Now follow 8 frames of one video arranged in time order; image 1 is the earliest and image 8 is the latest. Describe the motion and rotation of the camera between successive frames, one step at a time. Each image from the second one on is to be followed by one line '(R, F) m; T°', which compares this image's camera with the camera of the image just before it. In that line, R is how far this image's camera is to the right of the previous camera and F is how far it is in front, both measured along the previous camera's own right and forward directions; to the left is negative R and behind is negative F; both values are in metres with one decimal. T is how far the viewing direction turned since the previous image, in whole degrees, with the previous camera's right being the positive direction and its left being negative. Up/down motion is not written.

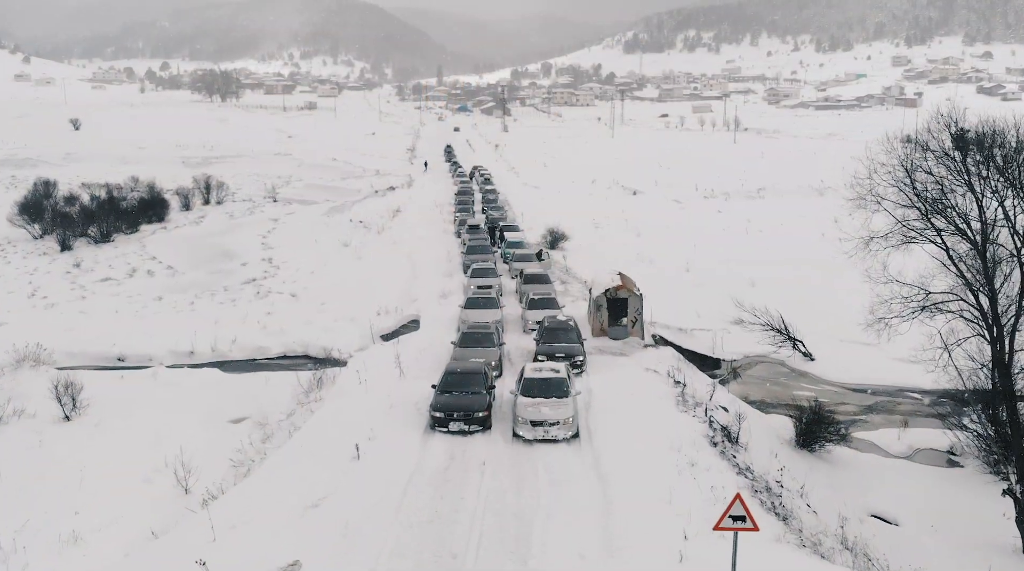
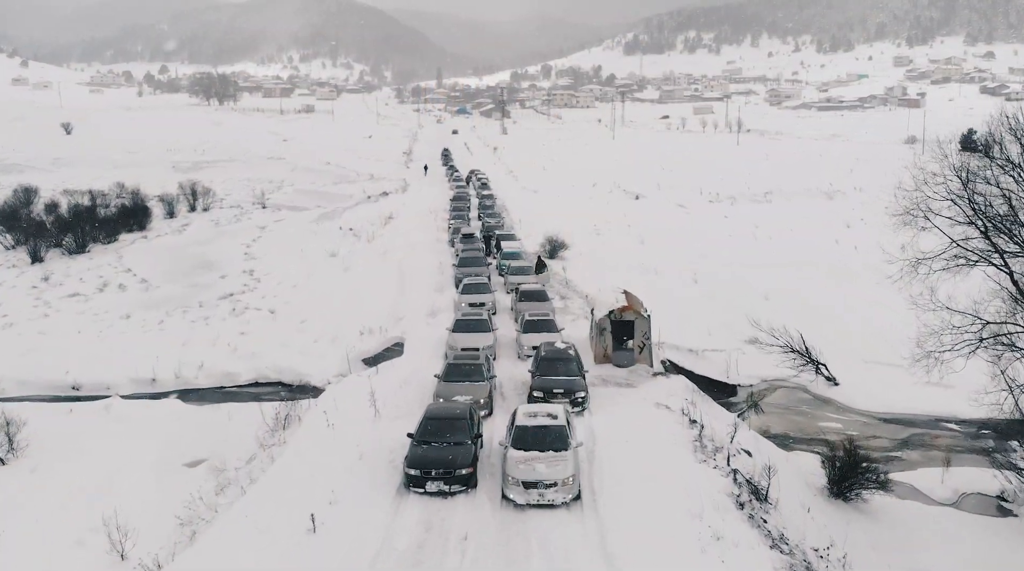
(+0.2, +2.5) m; 0°
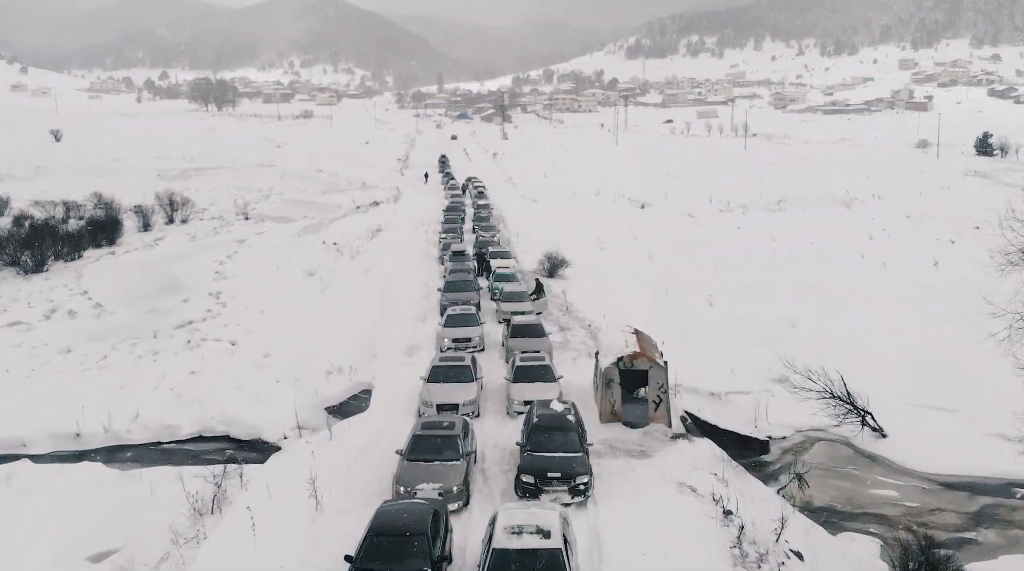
(+0.3, +3.8) m; 0°
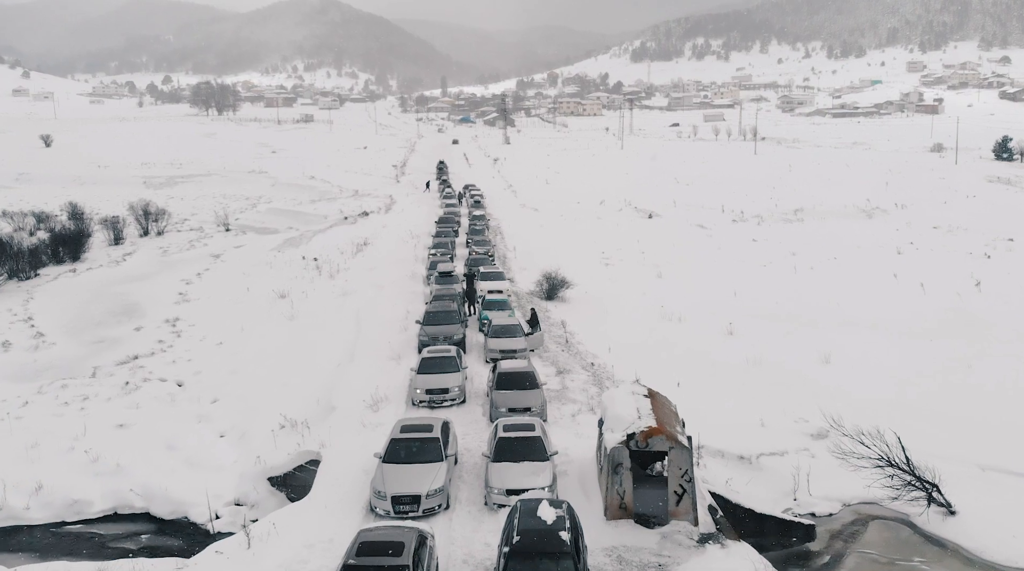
(+0.4, +4.0) m; 0°
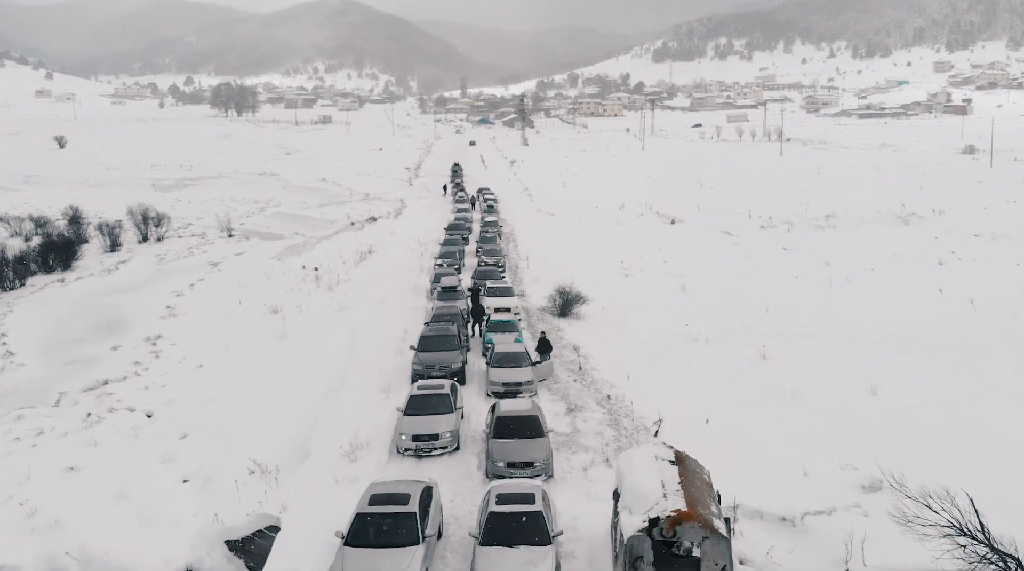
(+0.3, +2.8) m; -1°
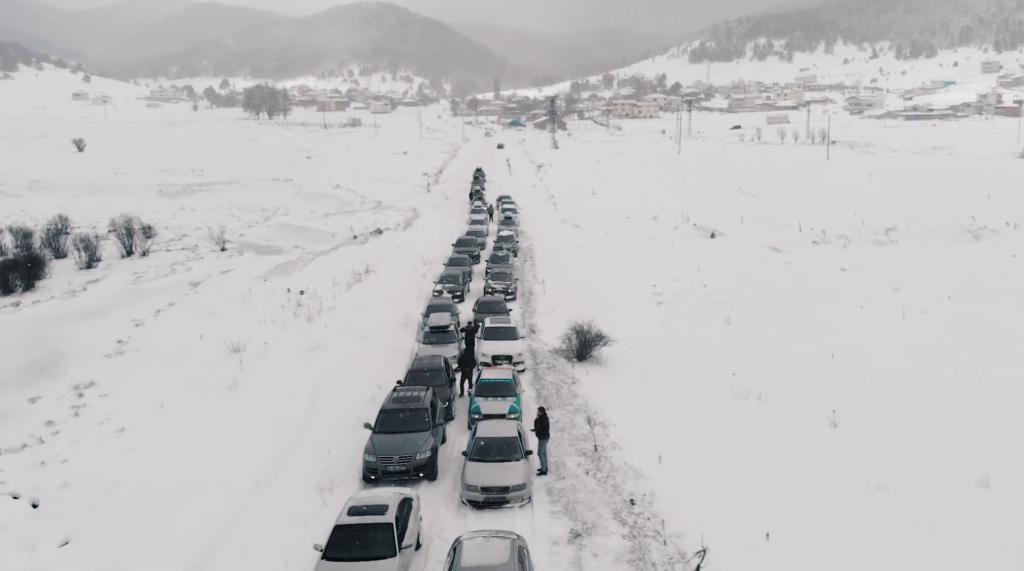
(+0.7, +5.6) m; -2°
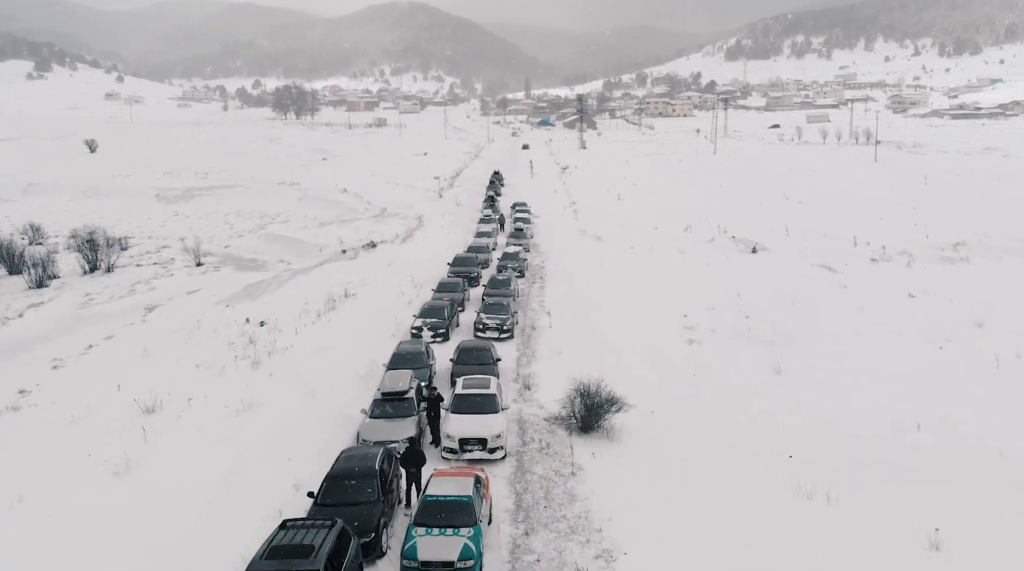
(+0.9, +6.1) m; -2°
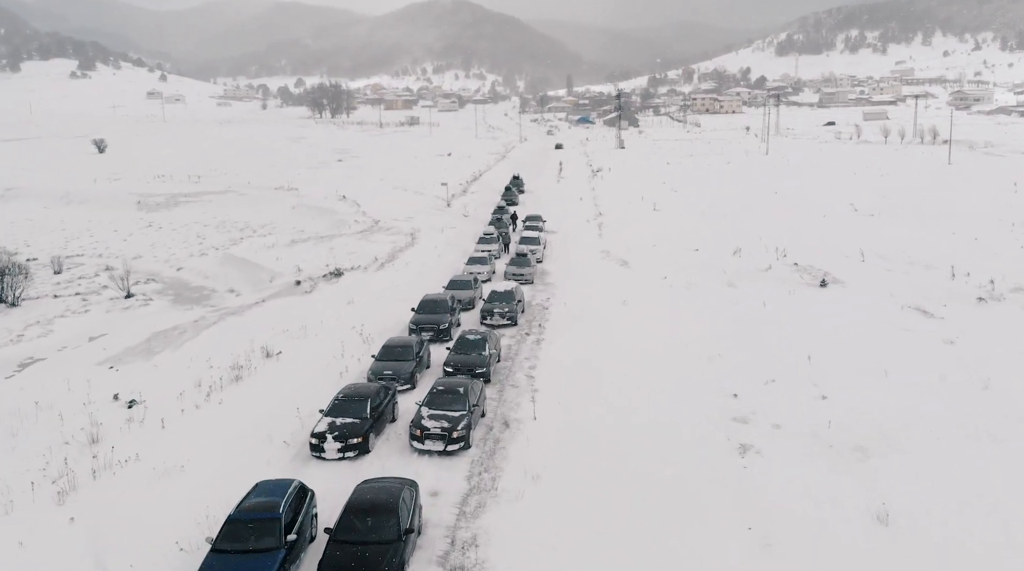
(+1.5, +9.1) m; -2°
